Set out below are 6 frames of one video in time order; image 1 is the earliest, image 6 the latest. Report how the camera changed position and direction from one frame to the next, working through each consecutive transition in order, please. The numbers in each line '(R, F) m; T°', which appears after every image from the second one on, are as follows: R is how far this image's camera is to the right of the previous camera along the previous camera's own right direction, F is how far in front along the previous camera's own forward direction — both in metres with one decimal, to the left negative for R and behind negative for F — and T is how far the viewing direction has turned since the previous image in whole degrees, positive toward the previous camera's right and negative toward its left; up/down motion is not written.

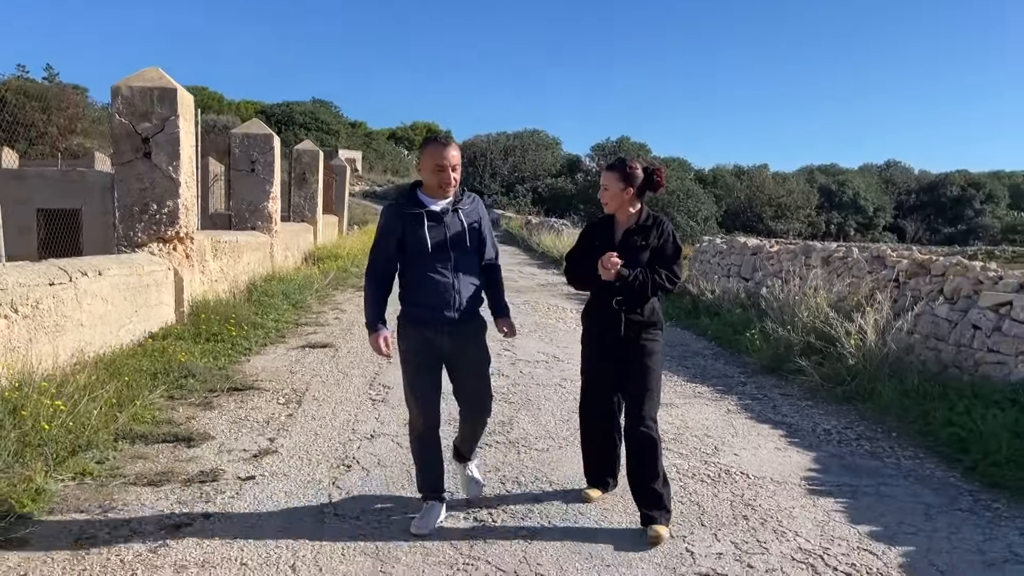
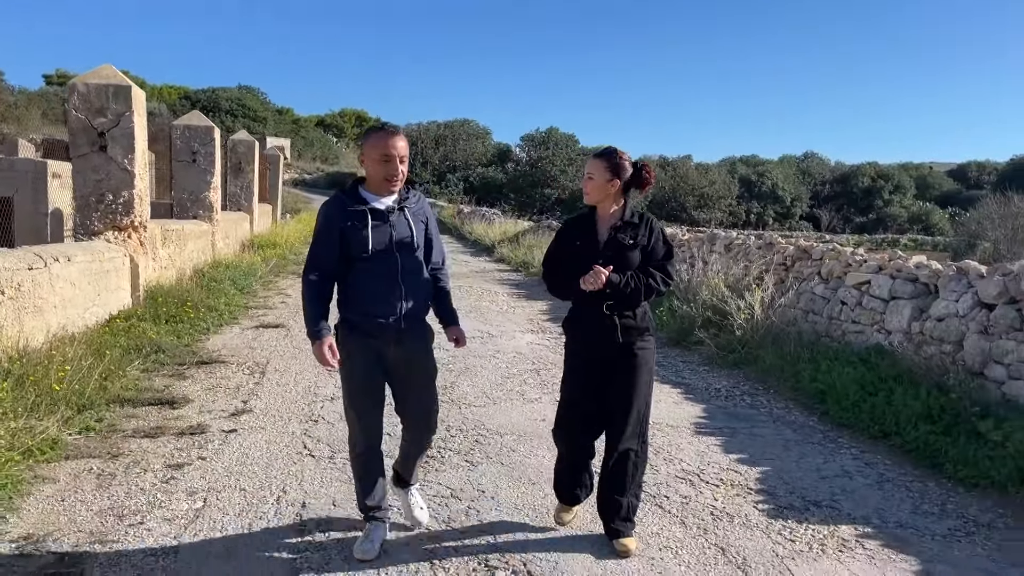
(-0.1, -0.8) m; +5°
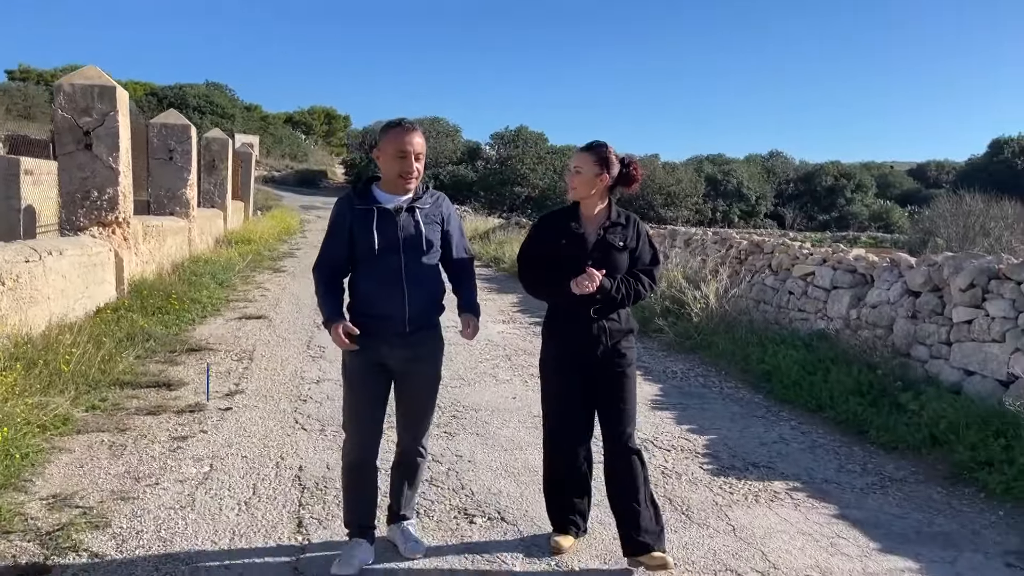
(0.0, -0.5) m; +2°
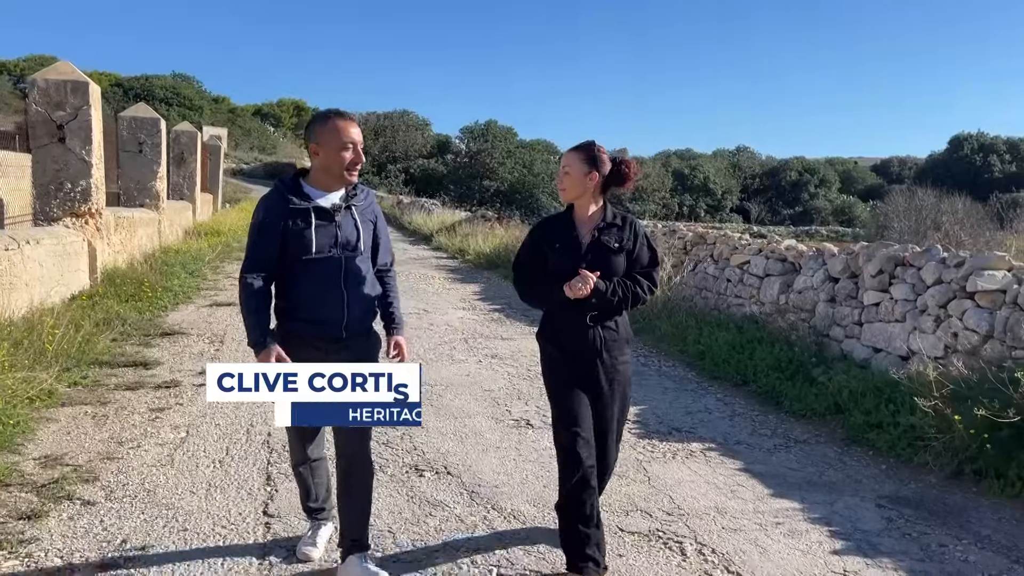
(+0.1, -0.5) m; +2°
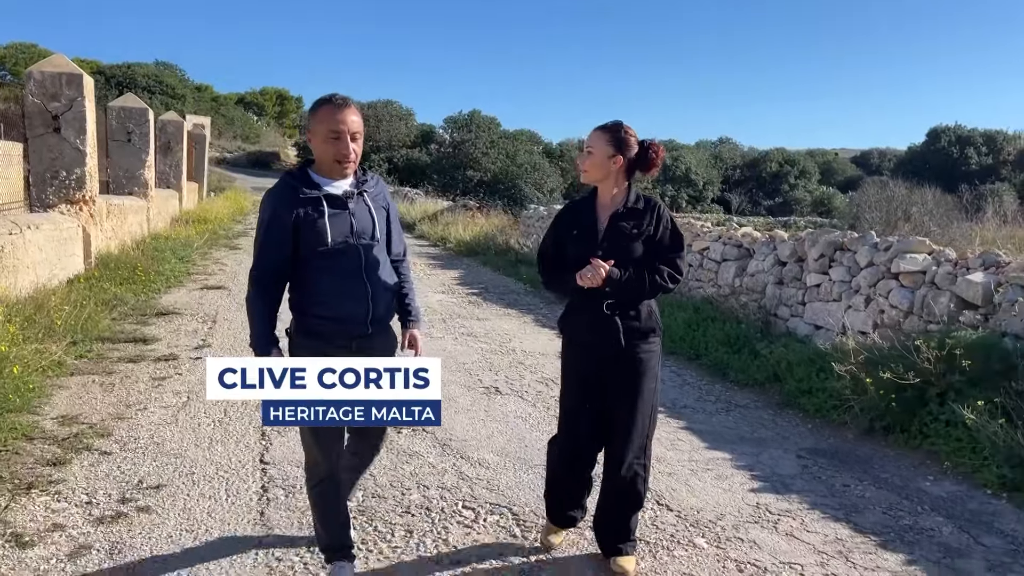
(+0.1, -0.5) m; +1°
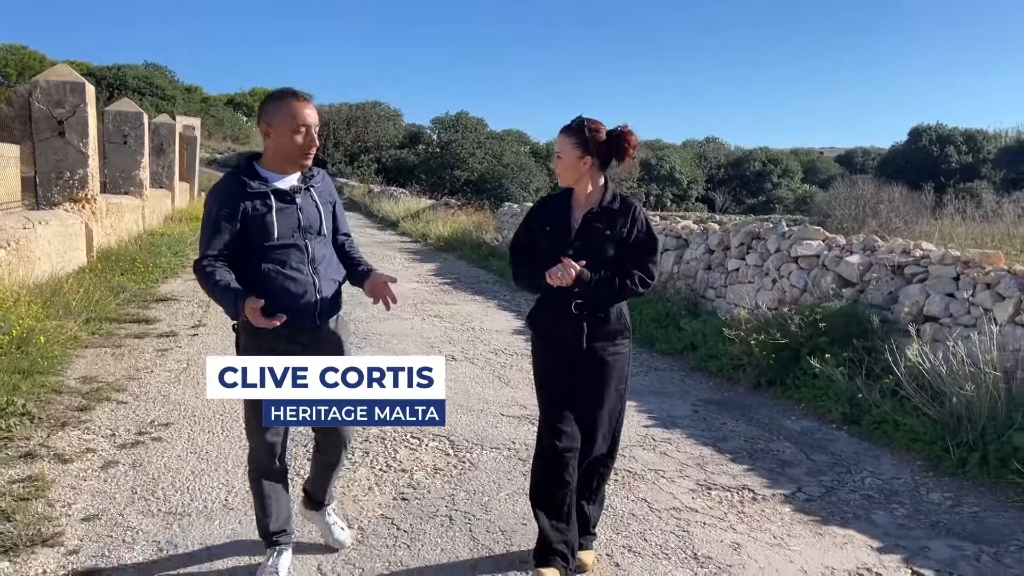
(+0.3, -0.9) m; +1°
